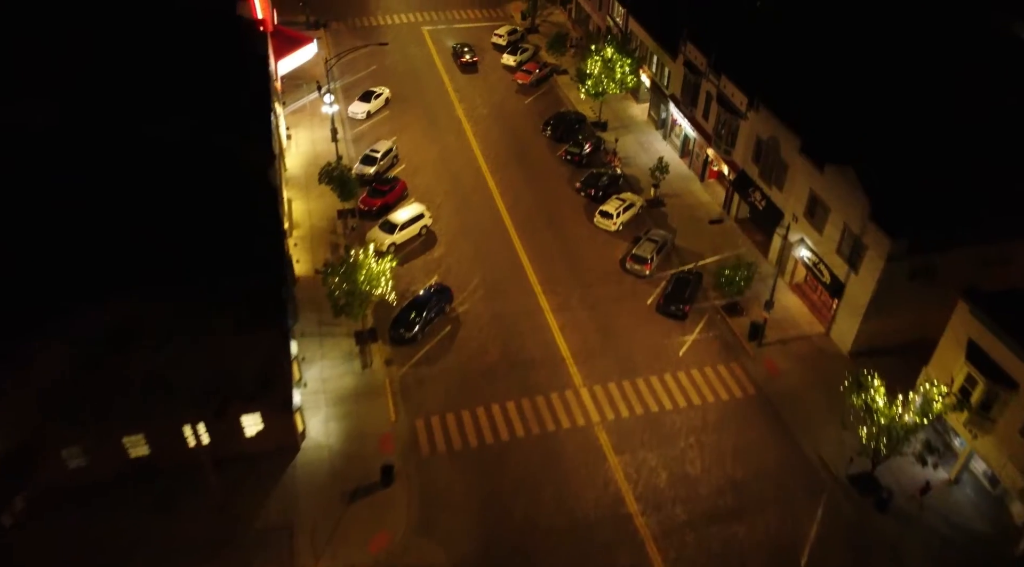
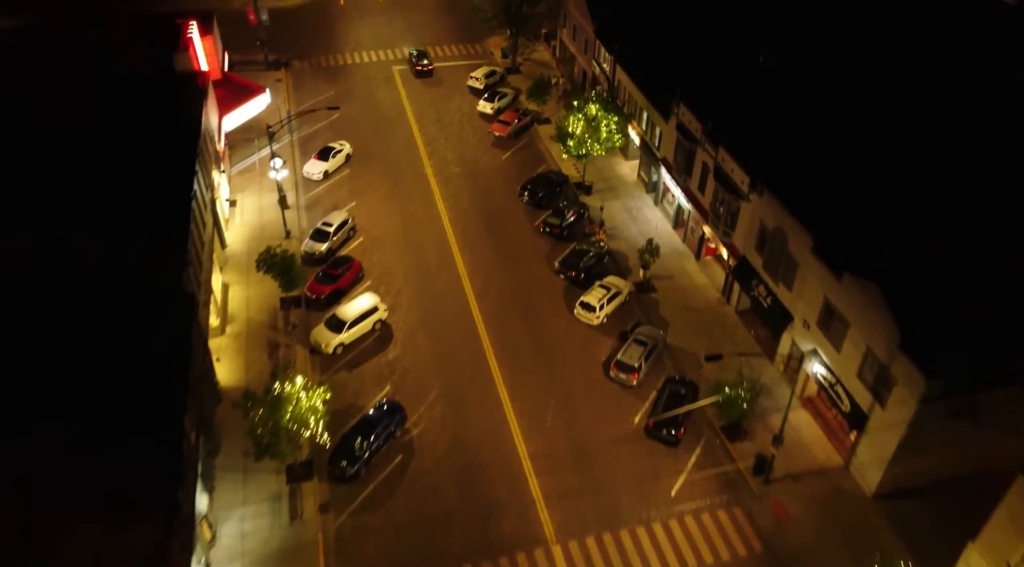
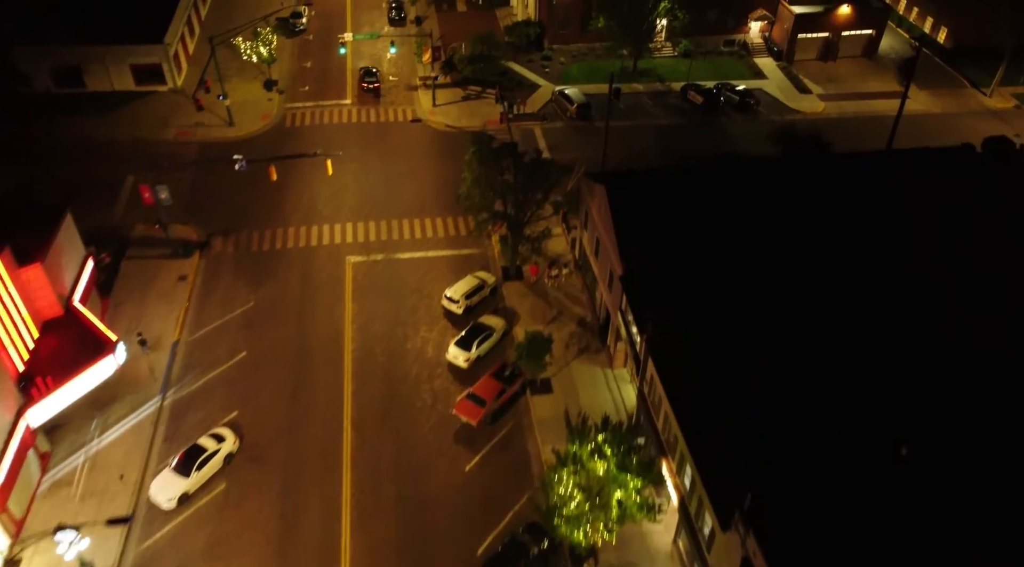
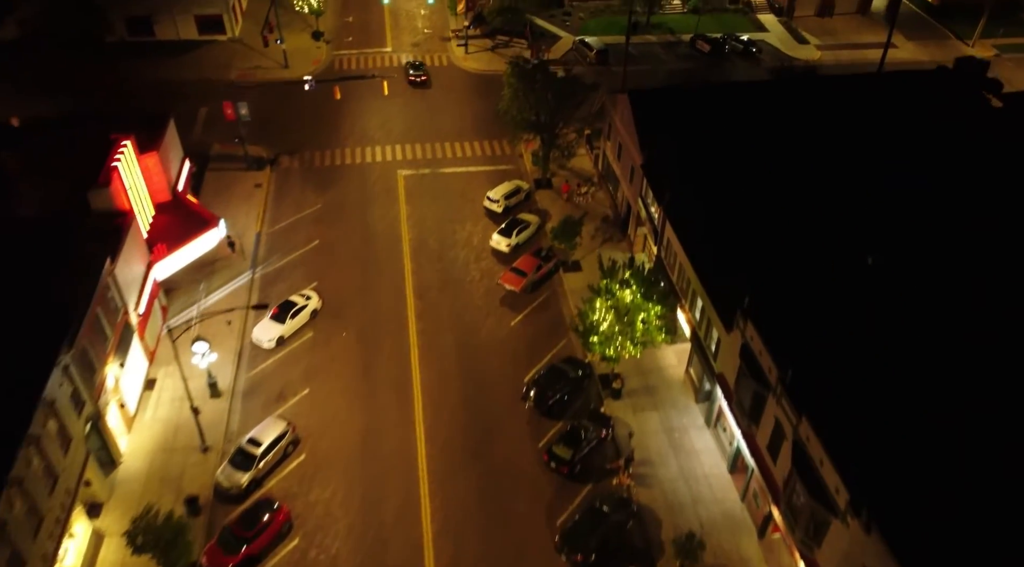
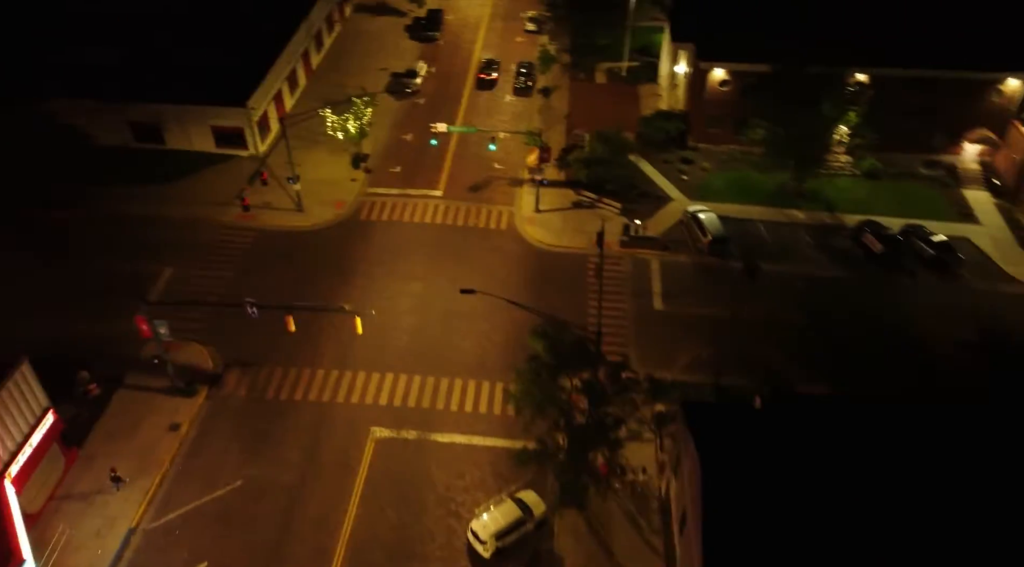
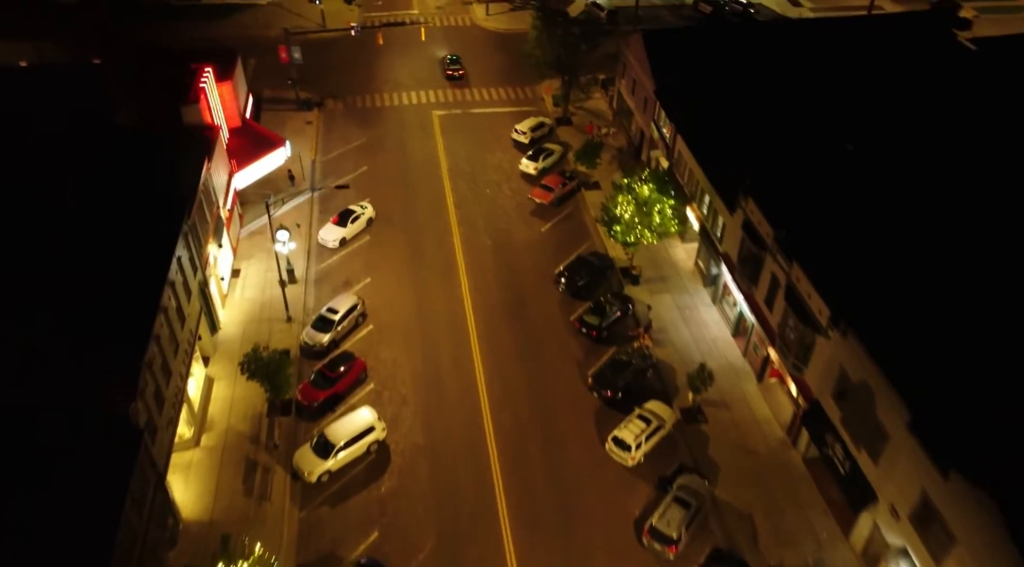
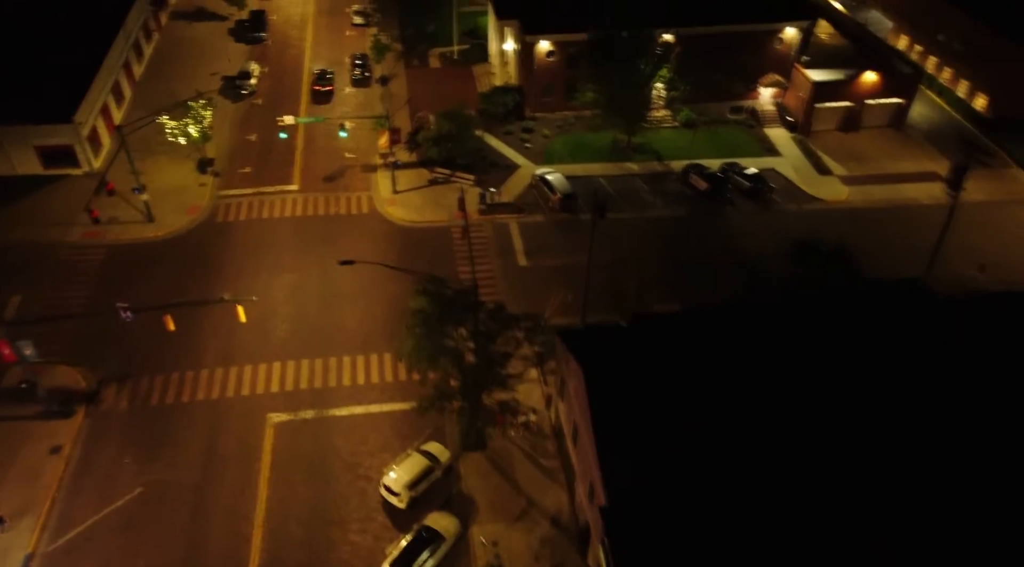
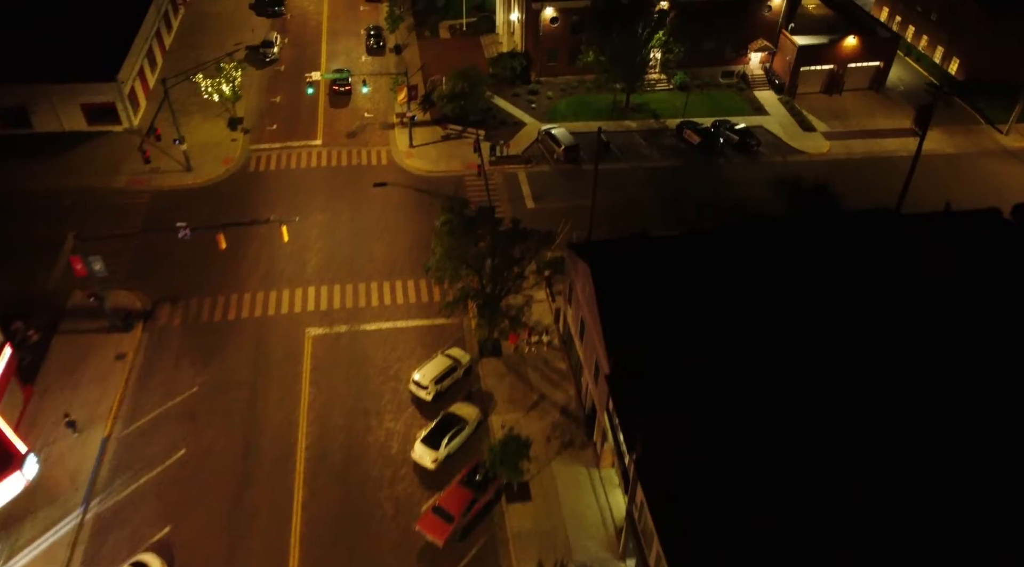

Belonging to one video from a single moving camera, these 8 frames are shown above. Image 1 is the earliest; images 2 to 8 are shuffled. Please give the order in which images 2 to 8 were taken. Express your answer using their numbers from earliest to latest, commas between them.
2, 6, 4, 3, 8, 7, 5
